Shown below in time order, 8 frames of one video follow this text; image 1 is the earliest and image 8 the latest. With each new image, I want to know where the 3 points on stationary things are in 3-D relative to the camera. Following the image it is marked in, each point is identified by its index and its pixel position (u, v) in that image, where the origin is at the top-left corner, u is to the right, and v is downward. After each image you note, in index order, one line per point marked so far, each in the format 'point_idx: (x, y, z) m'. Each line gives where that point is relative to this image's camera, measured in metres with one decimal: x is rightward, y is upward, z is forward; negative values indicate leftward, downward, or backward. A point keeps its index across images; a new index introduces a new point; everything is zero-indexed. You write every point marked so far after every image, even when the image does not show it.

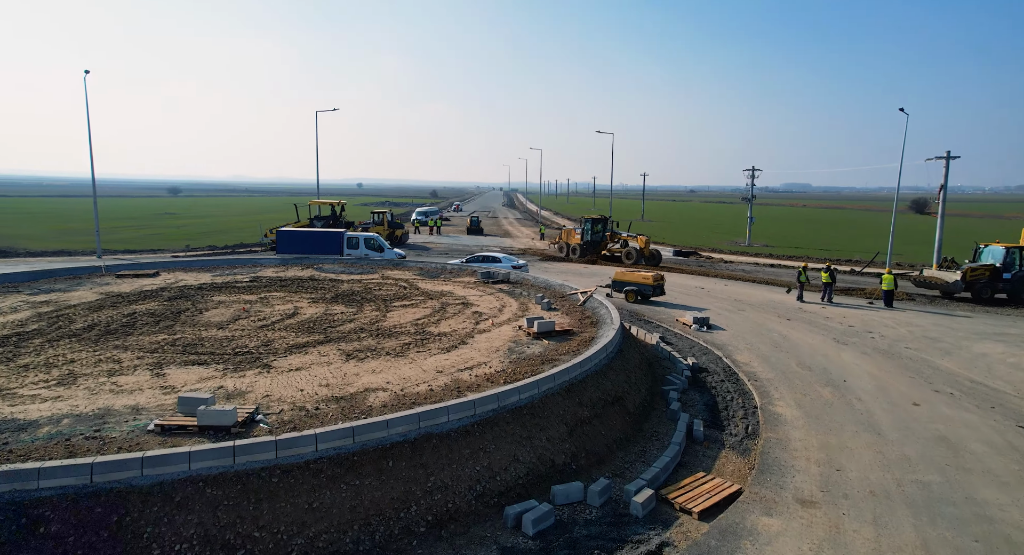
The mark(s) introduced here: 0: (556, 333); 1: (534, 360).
0: (+1.1, -1.4, +15.1) m
1: (+0.5, -1.8, +13.1) m
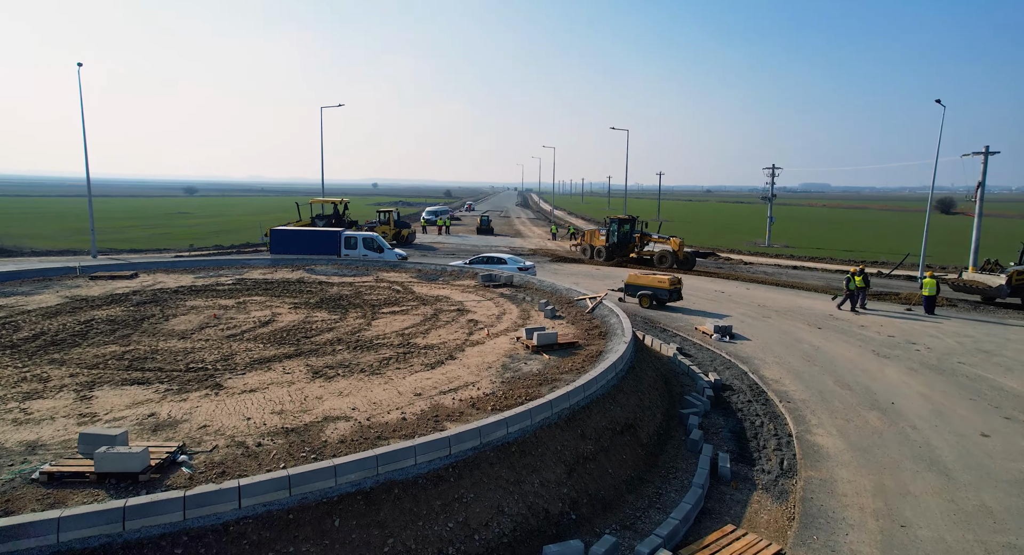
0: (+1.0, -1.6, +13.3) m
1: (+0.4, -1.9, +11.3) m
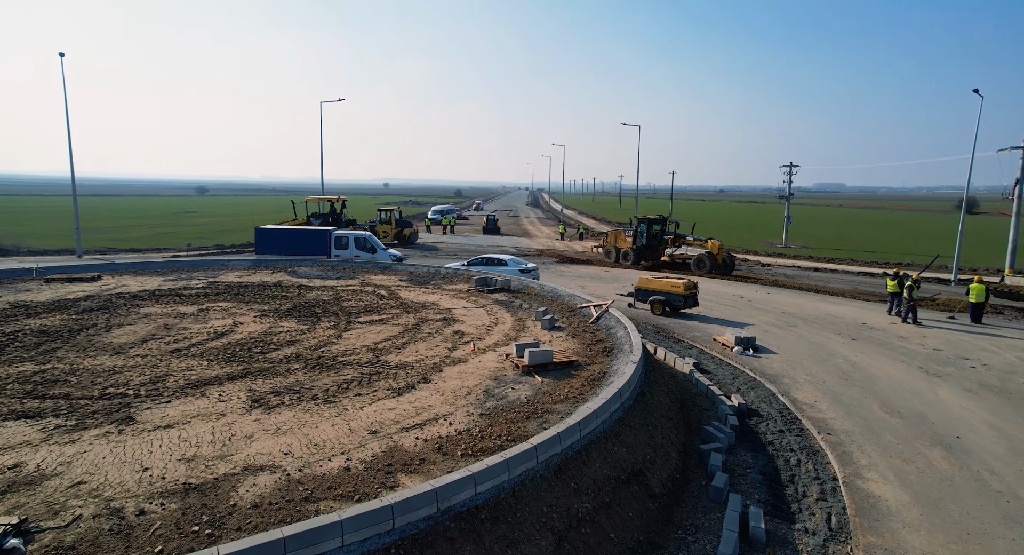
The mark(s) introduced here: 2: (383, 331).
0: (+0.8, -1.7, +11.2) m
1: (+0.1, -2.0, +9.2) m
2: (-3.0, -1.3, +14.1) m
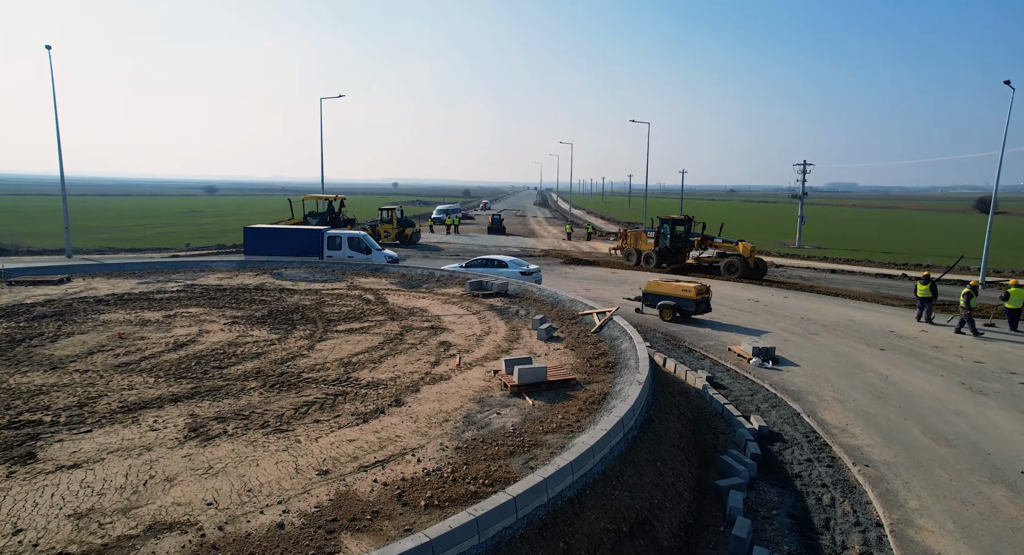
0: (+0.6, -1.8, +9.8) m
1: (-0.1, -2.1, +7.8) m
2: (-3.1, -1.4, +12.7) m
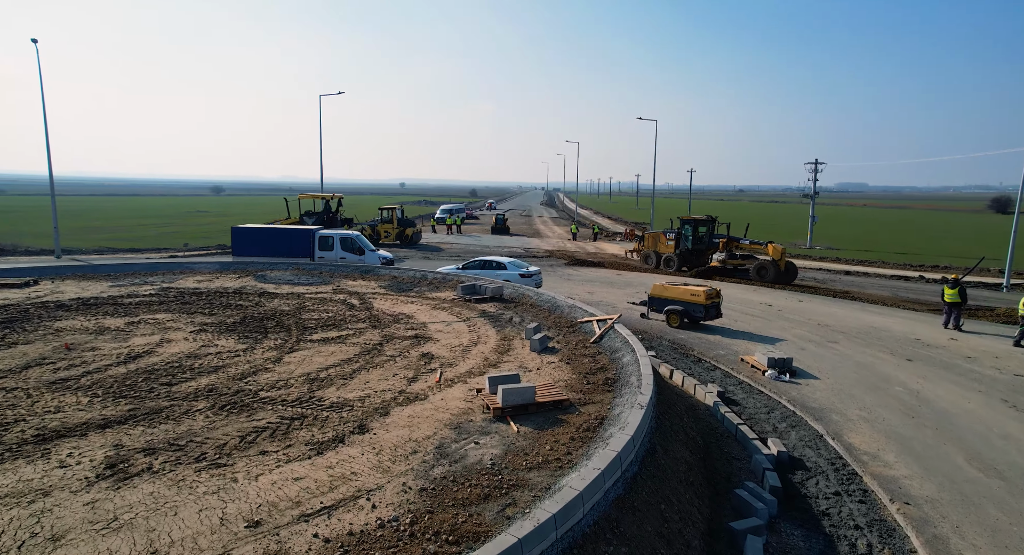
0: (+0.4, -1.9, +8.5) m
1: (-0.4, -2.2, +6.5) m
2: (-3.3, -1.4, +11.5) m
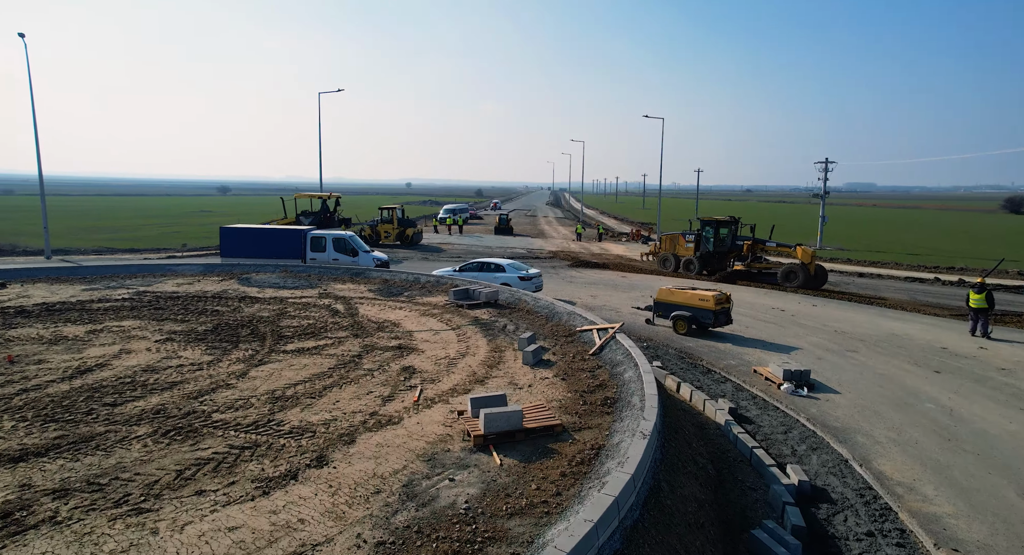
0: (+0.2, -2.0, +7.5) m
1: (-0.6, -2.3, +5.4) m
2: (-3.5, -1.5, +10.5) m
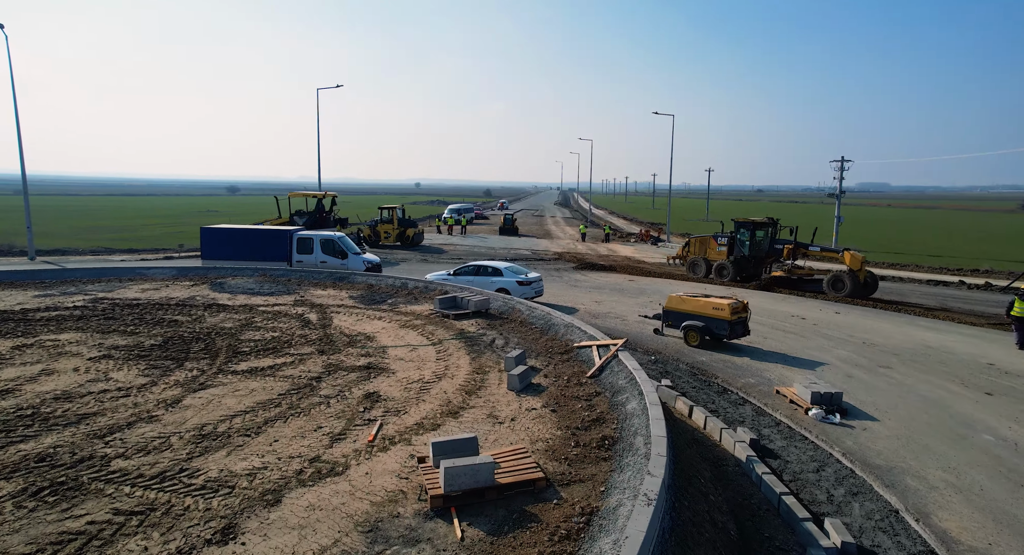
0: (-0.1, -2.1, +5.9) m
1: (-1.0, -2.5, +3.9) m
2: (-3.7, -1.7, +8.9) m
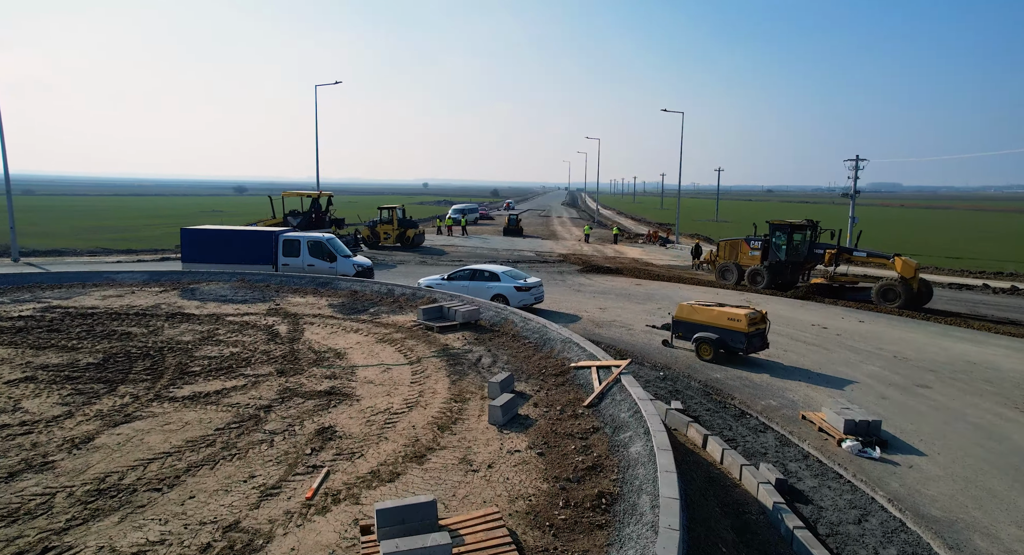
0: (-0.4, -2.3, +4.4) m
1: (-1.2, -2.6, +2.4) m
2: (-4.0, -1.8, +7.5) m
